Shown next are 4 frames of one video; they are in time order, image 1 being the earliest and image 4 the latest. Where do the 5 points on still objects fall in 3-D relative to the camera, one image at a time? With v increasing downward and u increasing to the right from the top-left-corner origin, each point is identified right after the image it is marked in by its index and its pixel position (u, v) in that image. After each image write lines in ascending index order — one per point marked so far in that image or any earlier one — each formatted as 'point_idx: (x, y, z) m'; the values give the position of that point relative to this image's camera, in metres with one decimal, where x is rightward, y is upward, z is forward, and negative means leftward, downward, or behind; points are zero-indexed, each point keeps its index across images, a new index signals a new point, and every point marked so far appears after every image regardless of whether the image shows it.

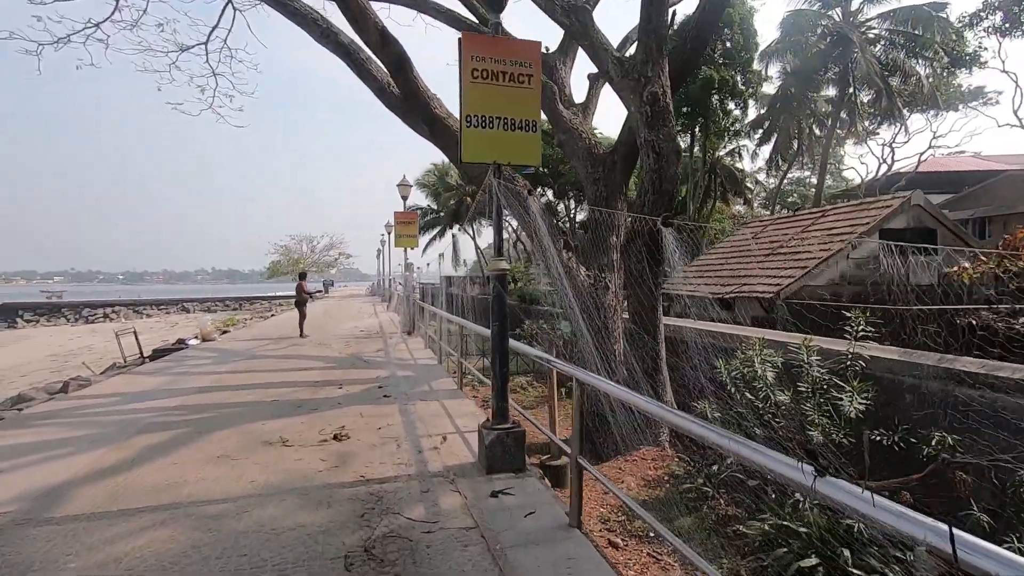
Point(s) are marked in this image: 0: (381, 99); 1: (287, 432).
0: (-1.5, +2.1, +6.2) m
1: (-1.6, -1.0, +3.9) m
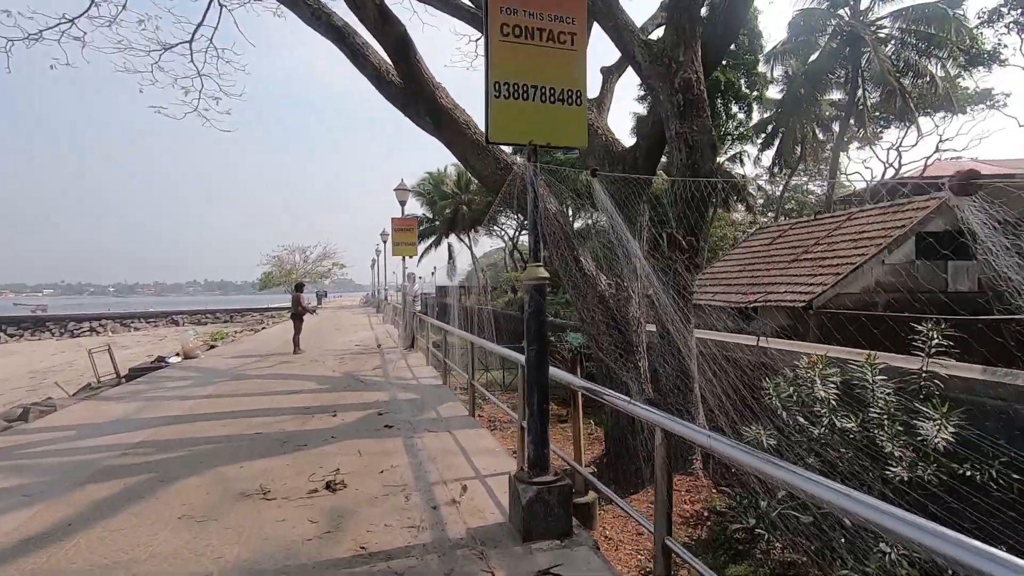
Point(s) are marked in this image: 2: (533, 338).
0: (-1.3, +2.0, +5.5) m
1: (-1.4, -1.1, +3.2) m
2: (+0.1, -0.2, +2.5) m
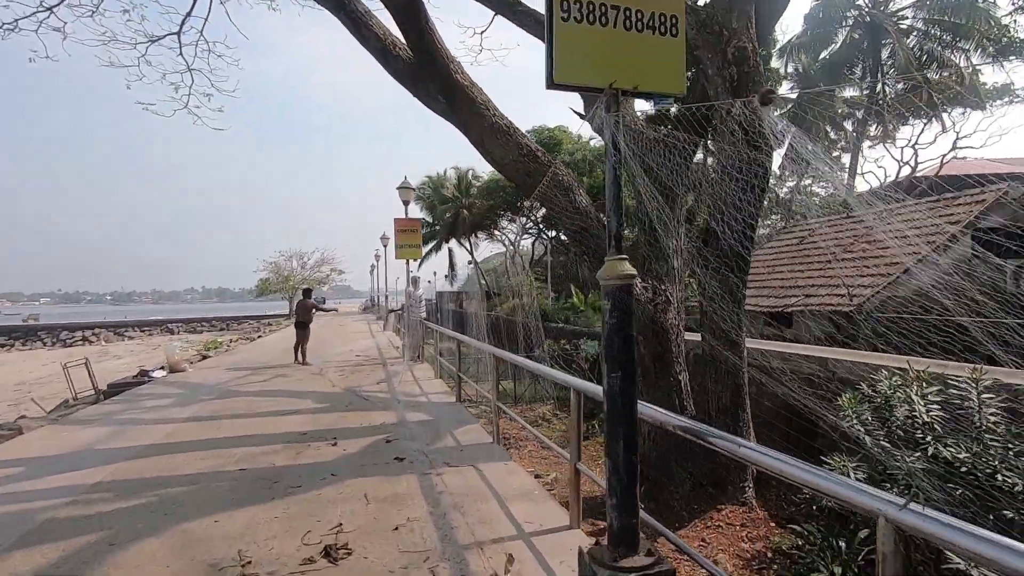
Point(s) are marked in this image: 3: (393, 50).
0: (-1.1, +2.0, +4.8) m
1: (-1.2, -1.1, +2.5) m
2: (+0.3, -0.2, +1.7) m
3: (-1.1, +2.1, +4.8) m
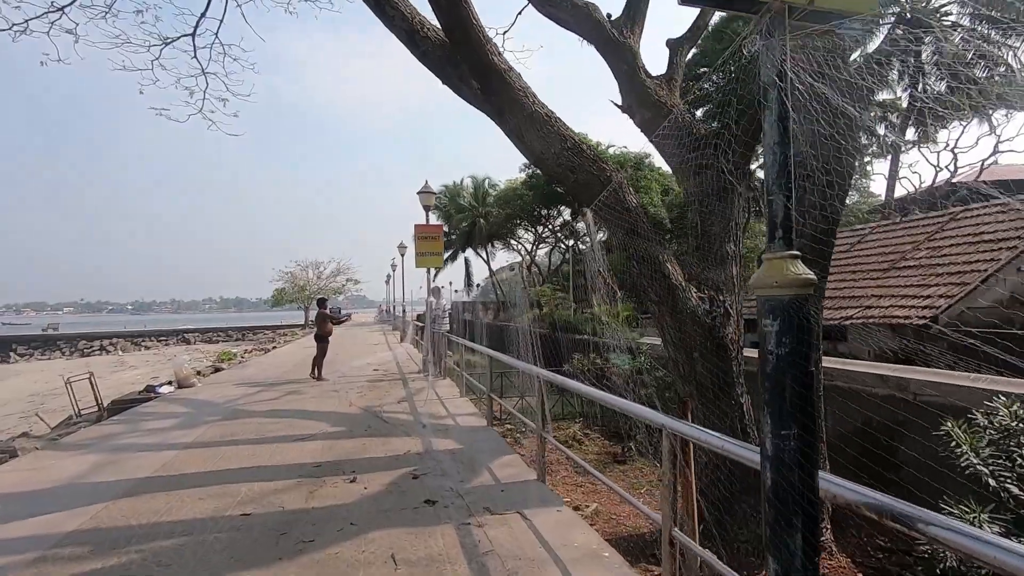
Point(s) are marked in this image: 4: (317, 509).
0: (-0.8, +1.9, +4.3) m
1: (-0.9, -1.2, +1.9) m
2: (+0.6, -0.2, +1.2) m
3: (-0.7, +2.0, +4.3) m
4: (-1.1, -1.2, +3.0) m
